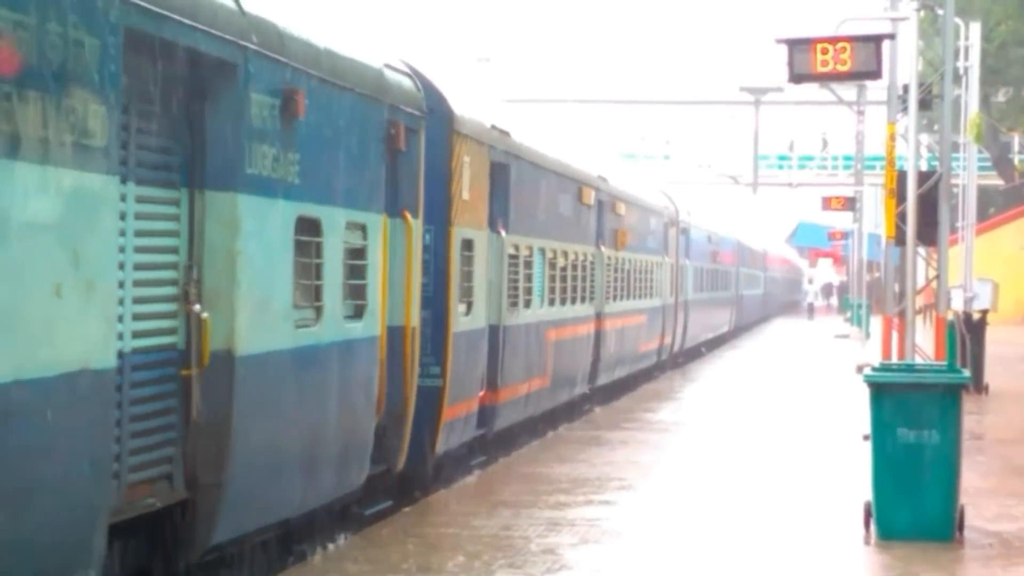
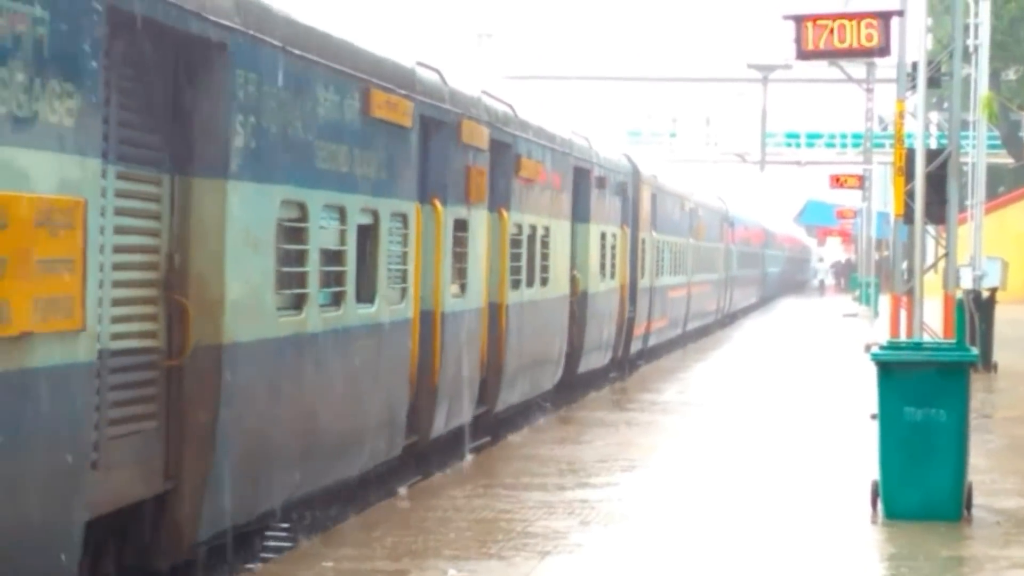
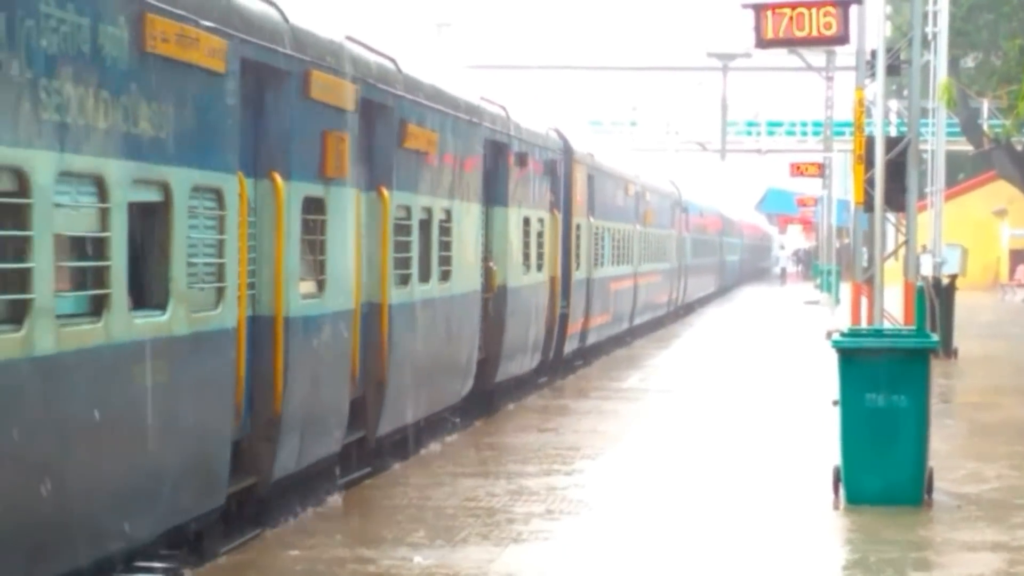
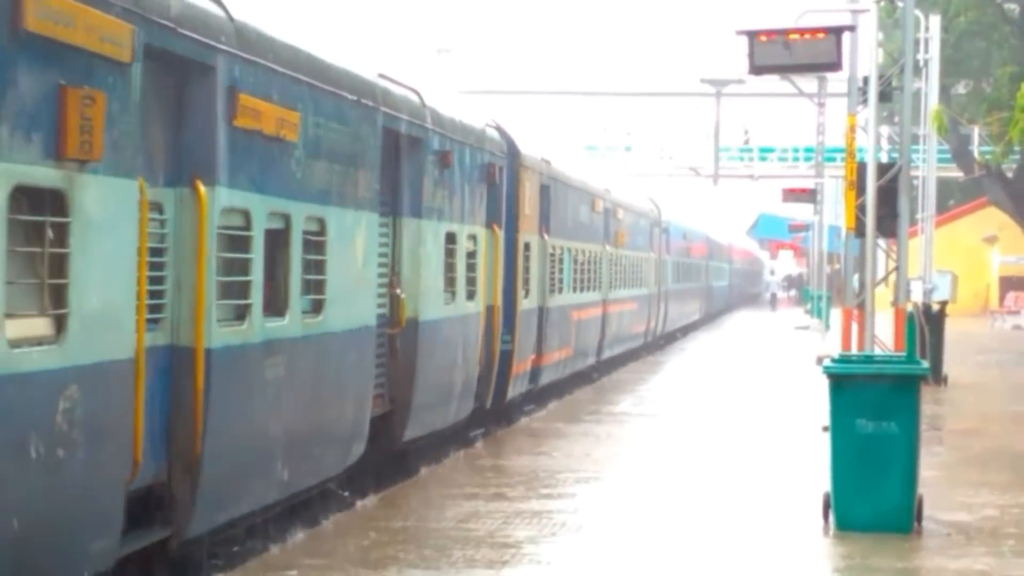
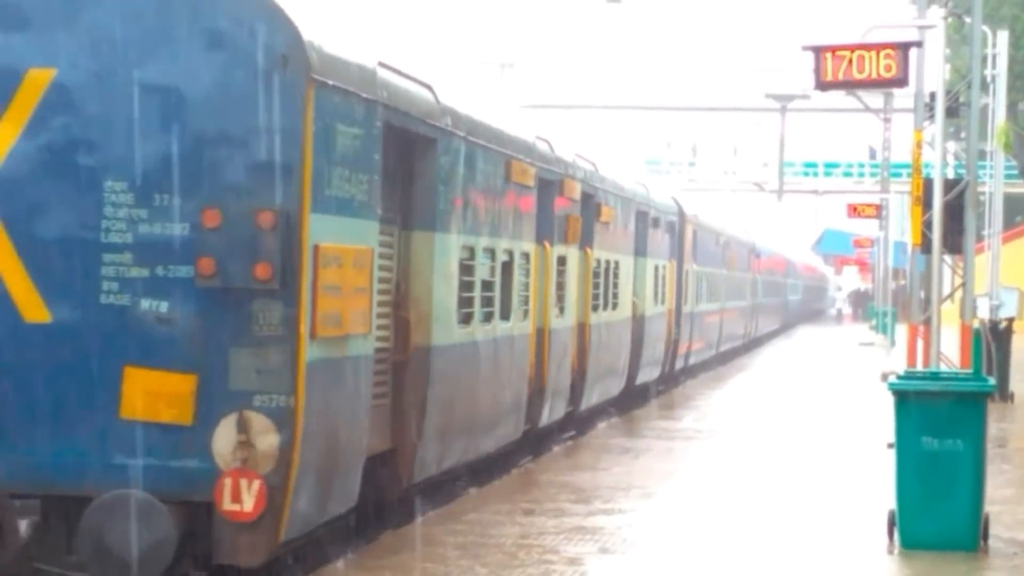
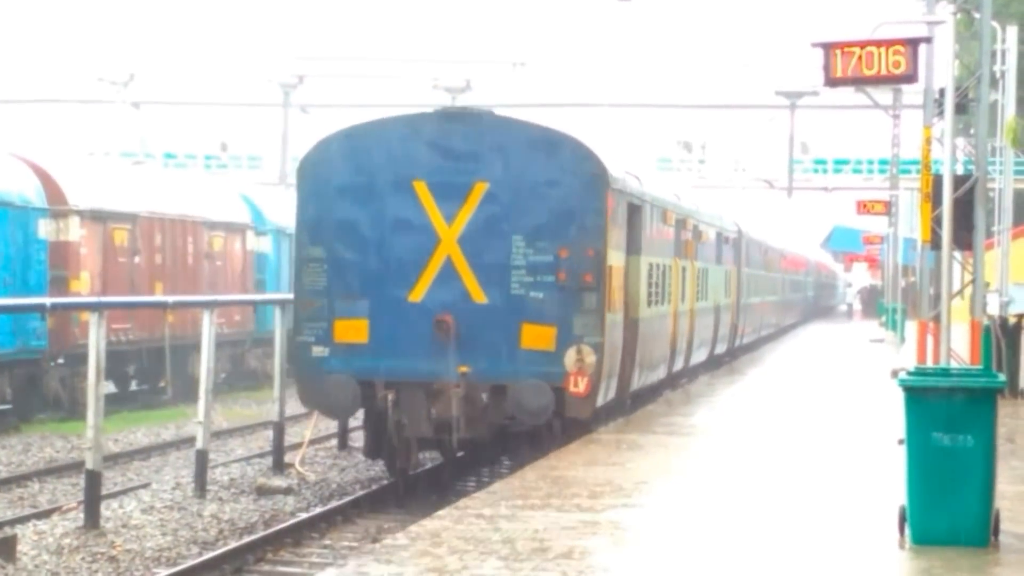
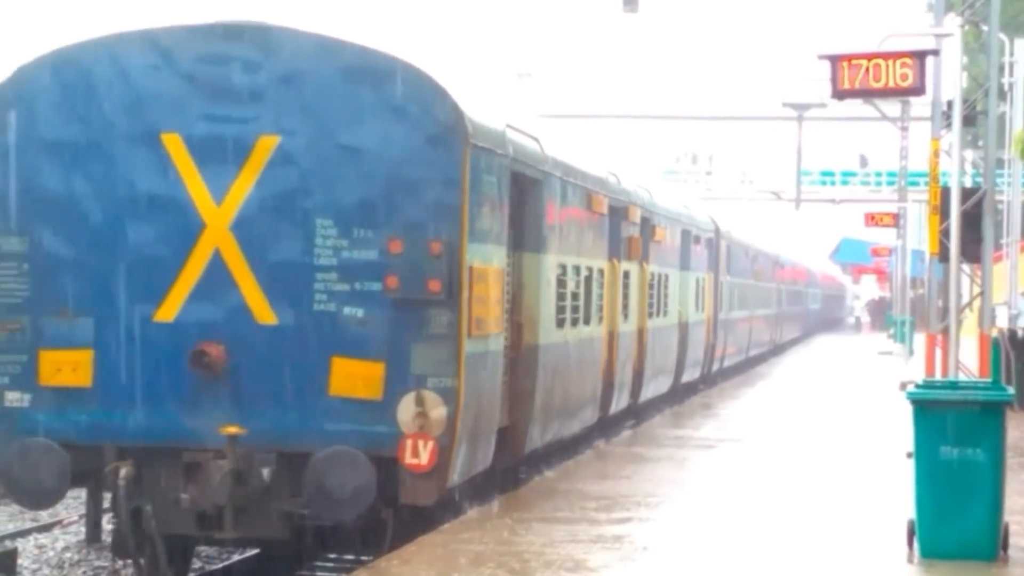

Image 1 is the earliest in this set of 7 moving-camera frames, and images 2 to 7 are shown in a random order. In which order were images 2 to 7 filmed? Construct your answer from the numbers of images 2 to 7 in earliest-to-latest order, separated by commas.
4, 3, 2, 5, 7, 6
